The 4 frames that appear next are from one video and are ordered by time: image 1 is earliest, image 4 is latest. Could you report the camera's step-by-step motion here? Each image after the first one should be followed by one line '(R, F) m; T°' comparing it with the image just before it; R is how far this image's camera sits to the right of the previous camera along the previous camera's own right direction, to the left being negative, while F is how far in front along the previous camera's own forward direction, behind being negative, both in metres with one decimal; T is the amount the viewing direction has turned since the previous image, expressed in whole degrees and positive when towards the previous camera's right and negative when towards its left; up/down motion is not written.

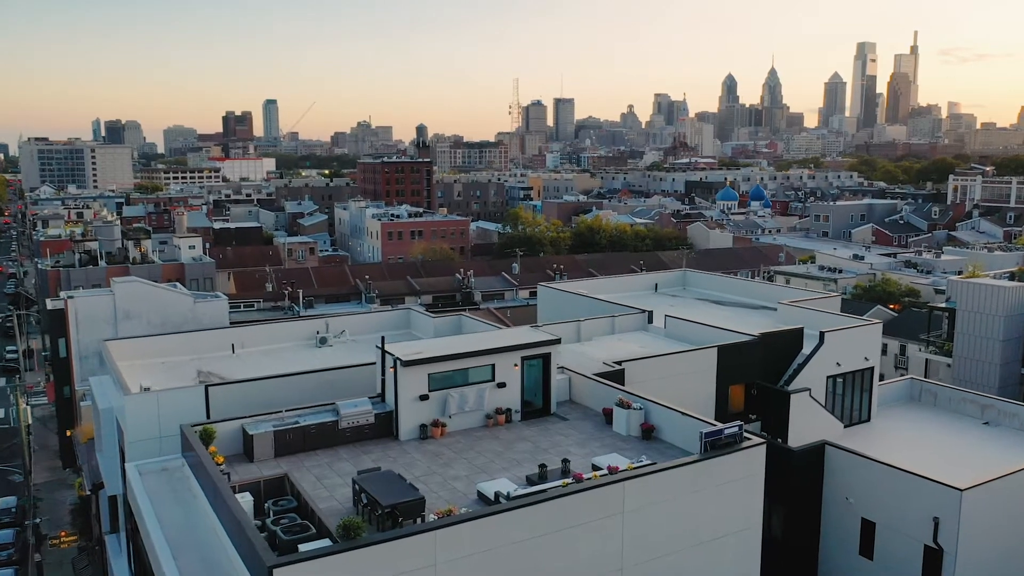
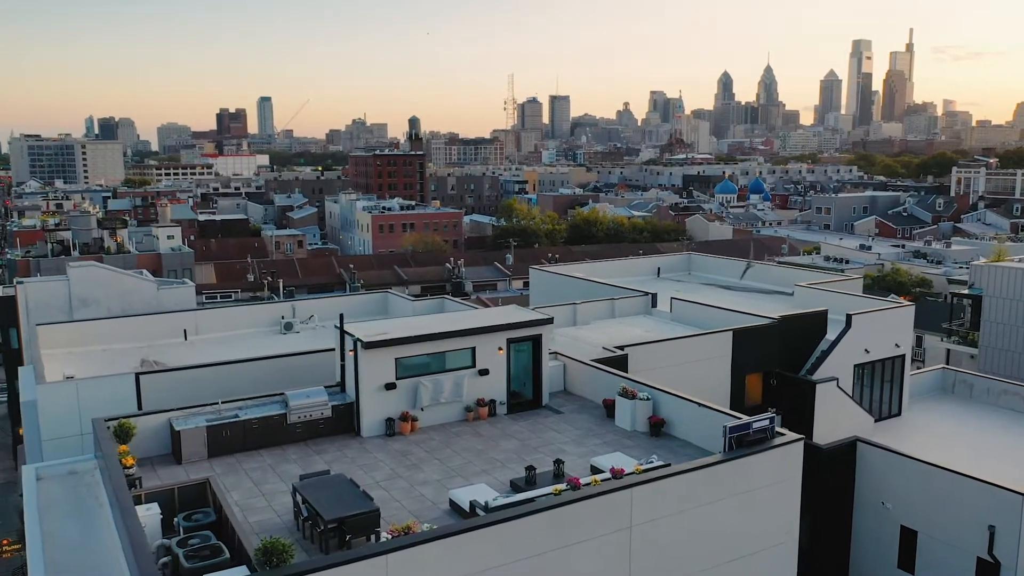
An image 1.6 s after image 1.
(+0.1, +2.8) m; 0°
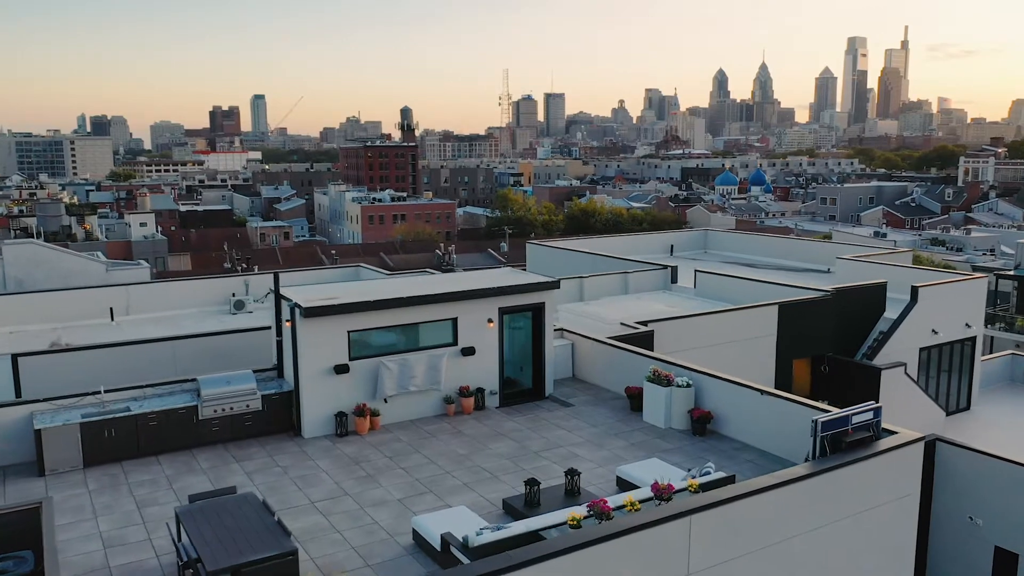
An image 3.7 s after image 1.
(0.0, +3.8) m; 0°
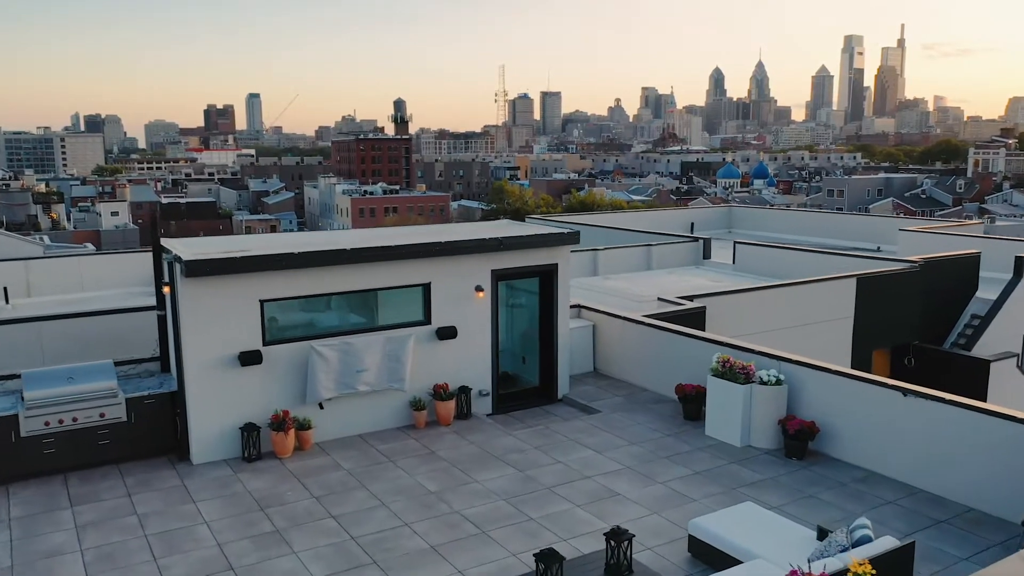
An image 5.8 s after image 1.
(0.0, +3.8) m; 0°
